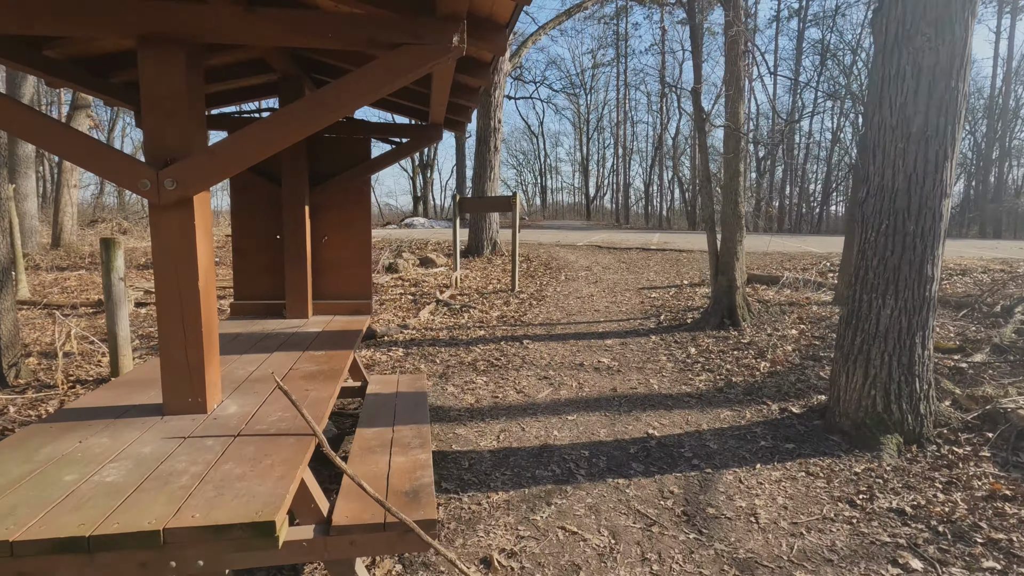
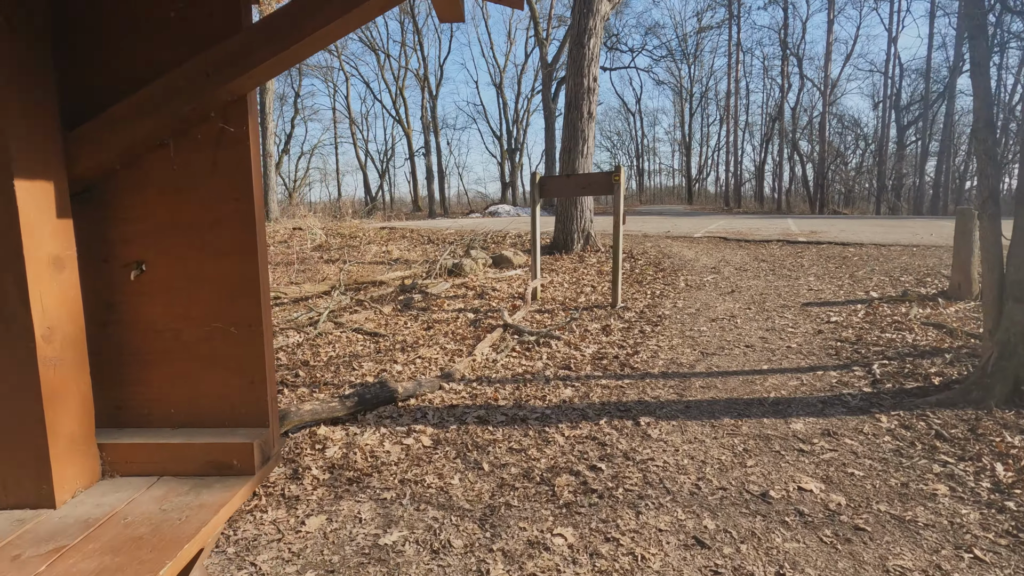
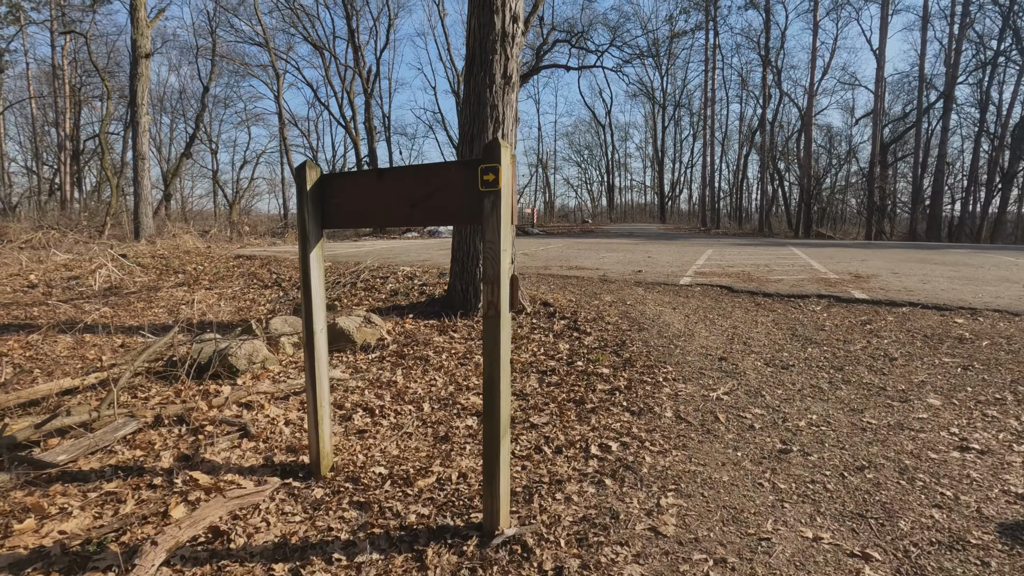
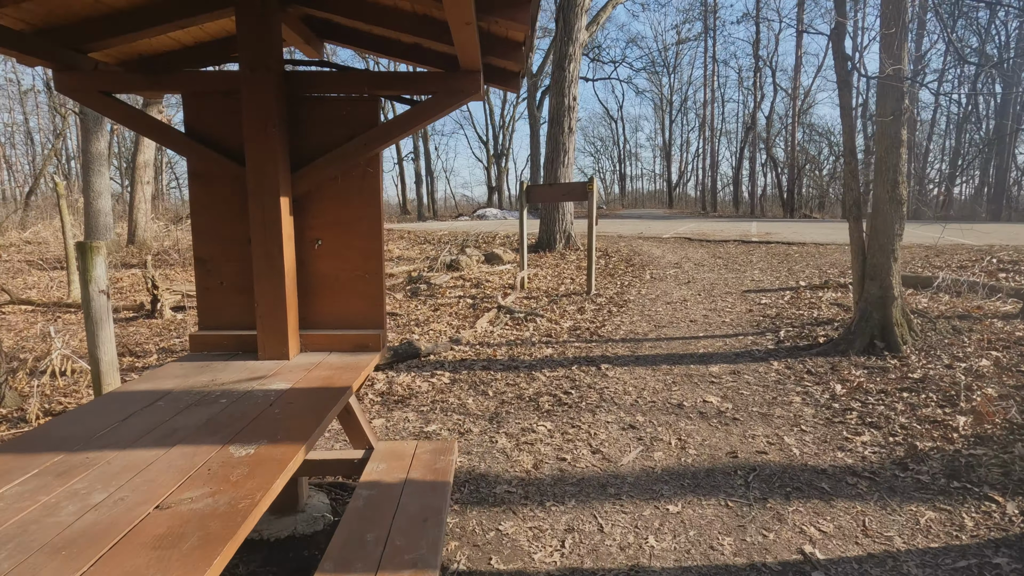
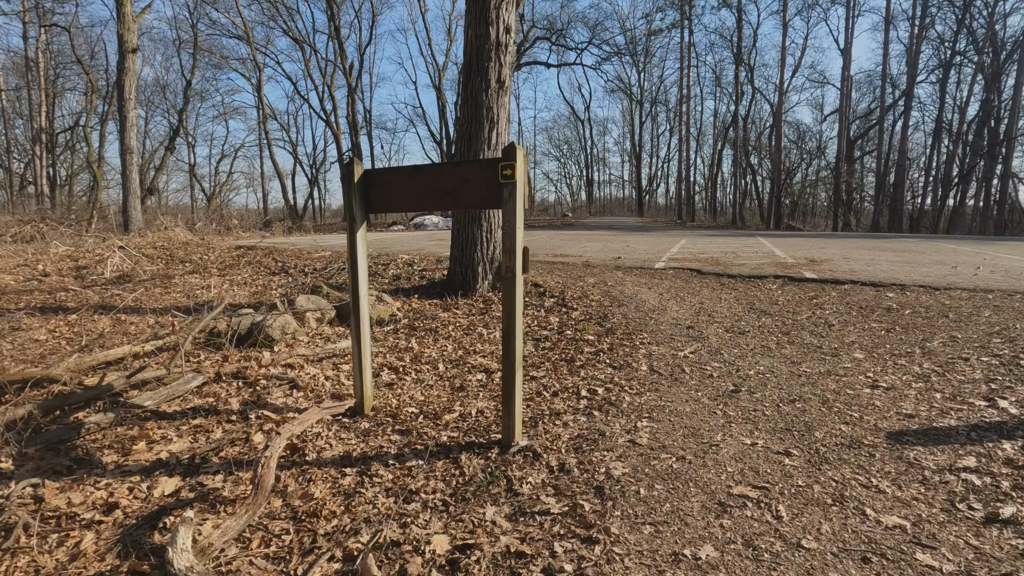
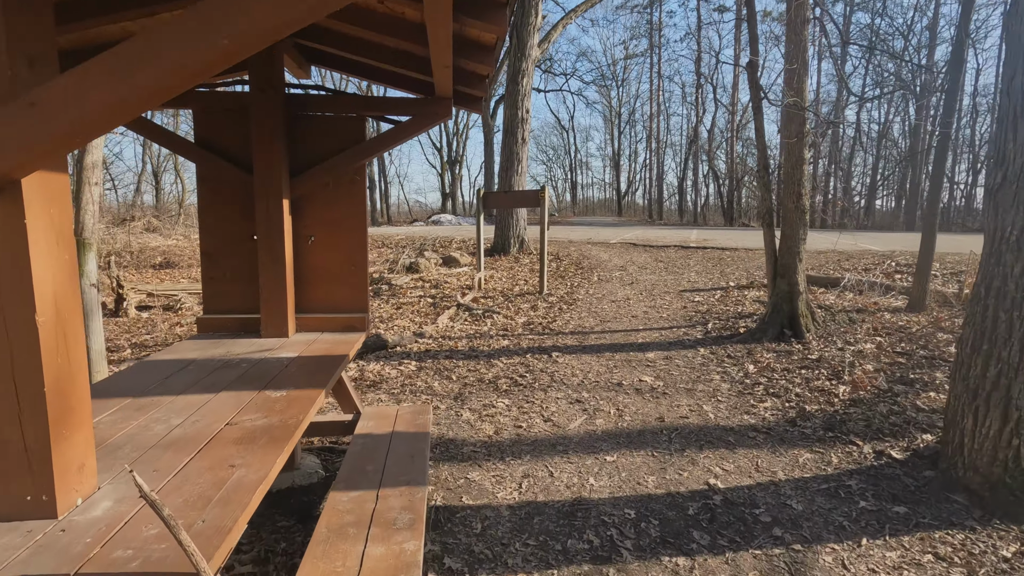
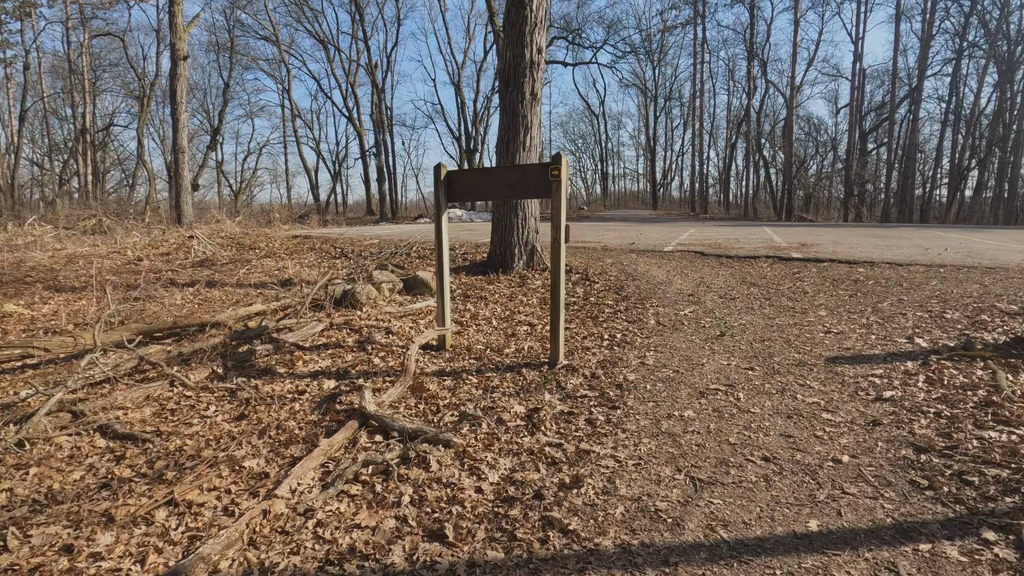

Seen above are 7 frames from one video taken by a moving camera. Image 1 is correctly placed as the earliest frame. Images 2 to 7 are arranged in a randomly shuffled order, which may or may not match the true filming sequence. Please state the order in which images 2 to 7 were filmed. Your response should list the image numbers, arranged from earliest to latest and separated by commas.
6, 4, 2, 7, 5, 3
